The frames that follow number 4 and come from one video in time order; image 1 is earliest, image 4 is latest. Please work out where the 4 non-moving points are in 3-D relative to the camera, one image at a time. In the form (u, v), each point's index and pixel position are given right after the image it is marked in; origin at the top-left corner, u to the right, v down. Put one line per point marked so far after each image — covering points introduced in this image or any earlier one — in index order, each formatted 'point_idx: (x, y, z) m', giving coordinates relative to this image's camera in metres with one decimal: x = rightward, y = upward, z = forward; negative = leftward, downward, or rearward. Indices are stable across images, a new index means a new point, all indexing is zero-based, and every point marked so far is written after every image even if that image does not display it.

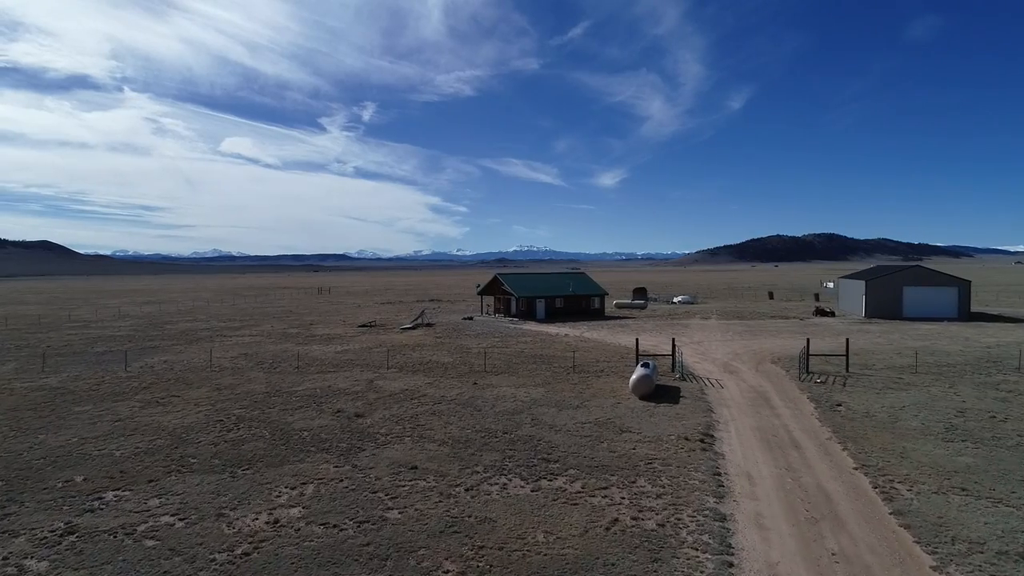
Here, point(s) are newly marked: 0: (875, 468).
0: (+8.6, -4.2, +15.0) m
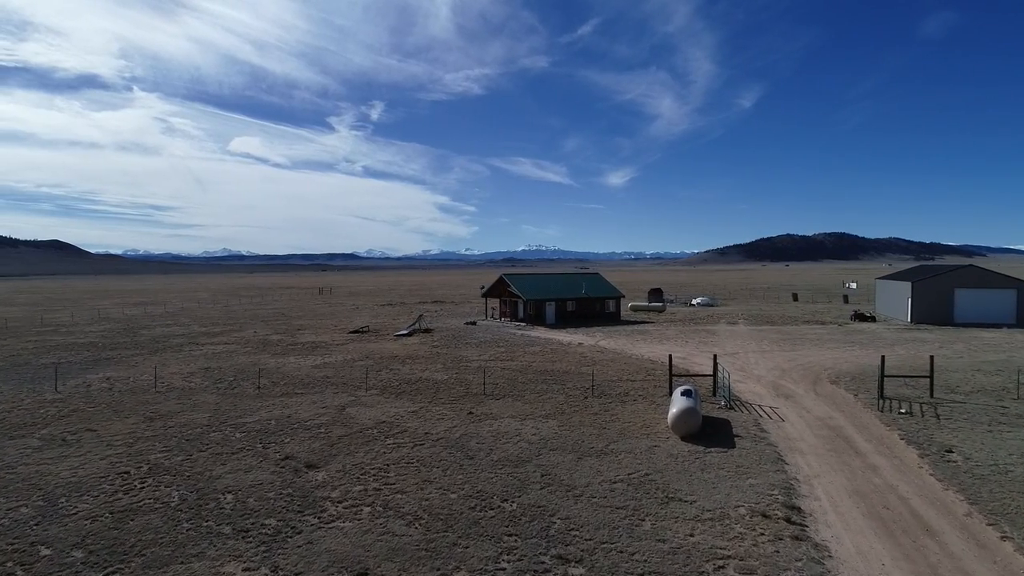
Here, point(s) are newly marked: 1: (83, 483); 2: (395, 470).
0: (+8.6, -4.4, +9.7) m
1: (-9.8, -4.5, +14.7) m
2: (-2.8, -4.3, +15.2) m
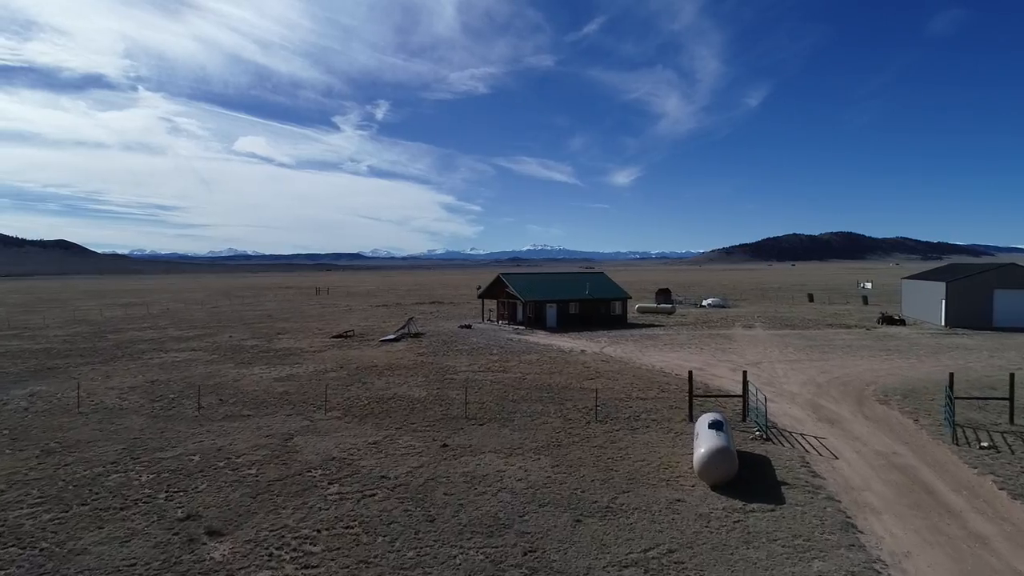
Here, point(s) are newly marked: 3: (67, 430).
0: (+8.1, -4.5, +5.5) m
1: (-10.3, -4.5, +10.7) m
2: (-3.3, -4.4, +11.2) m
3: (-13.4, -4.2, +19.2) m
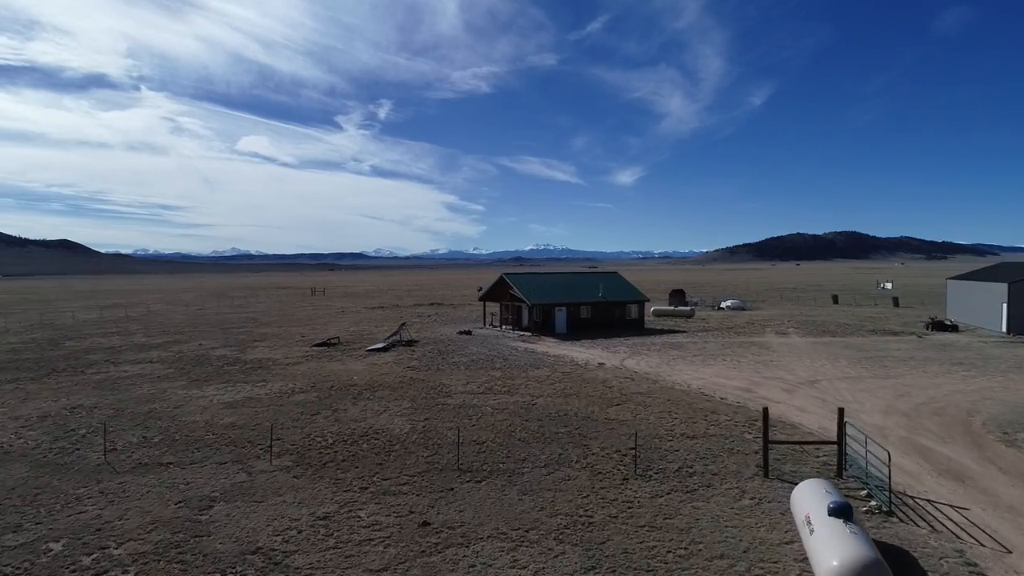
0: (+8.2, -4.7, +0.3) m
1: (-10.1, -4.7, +5.5) m
2: (-3.1, -4.5, +6.0) m
3: (-13.2, -4.4, +14.1) m
